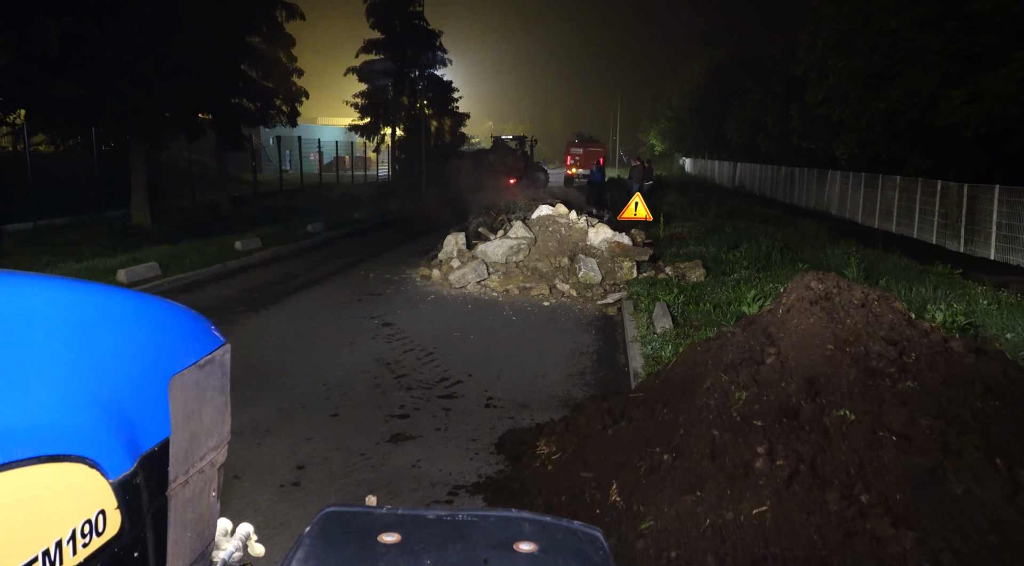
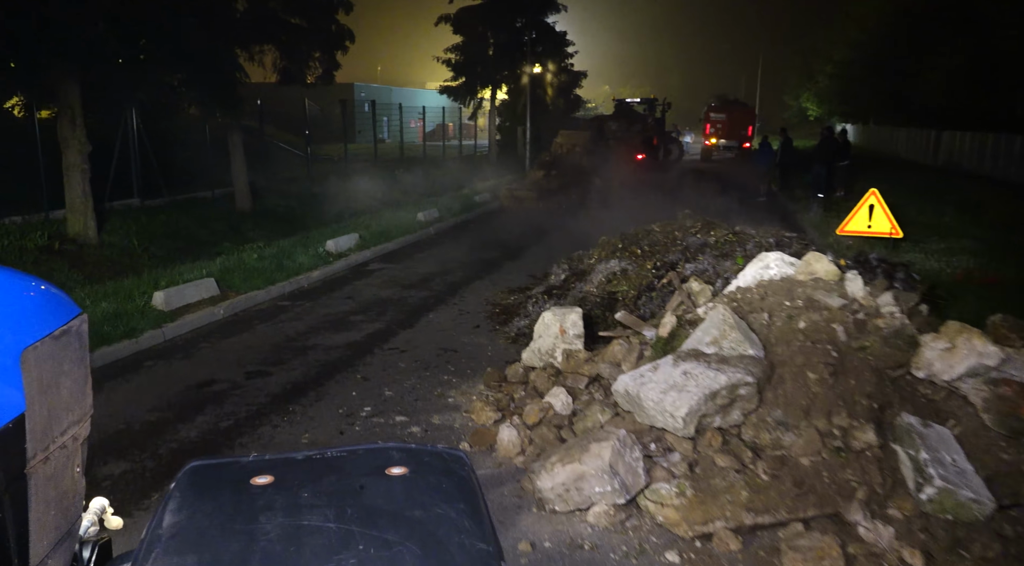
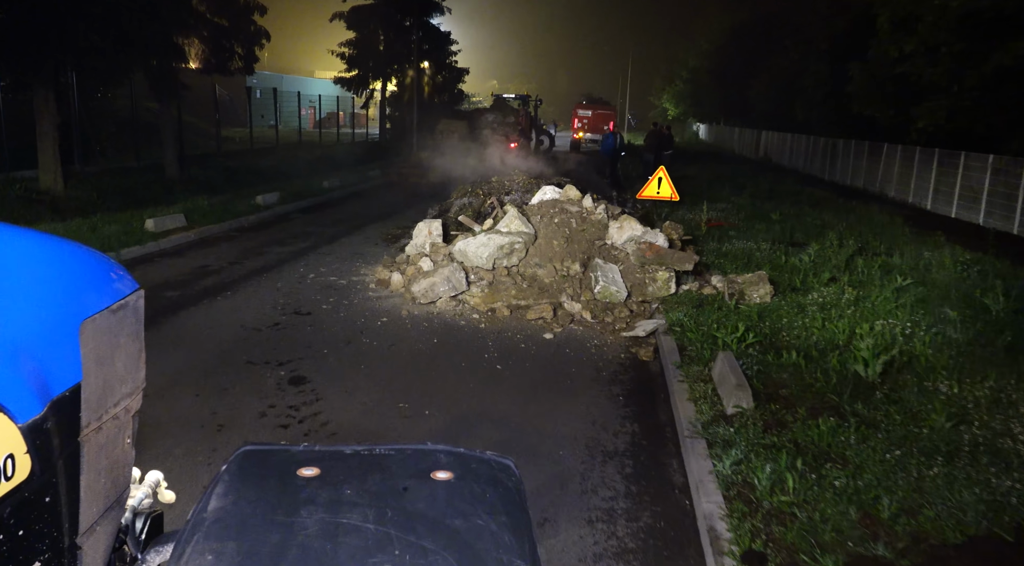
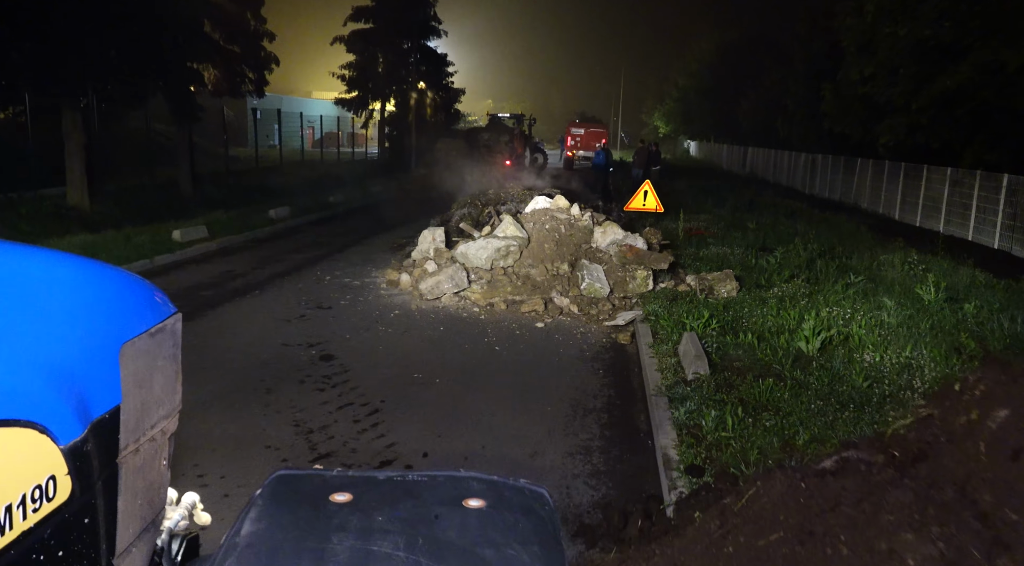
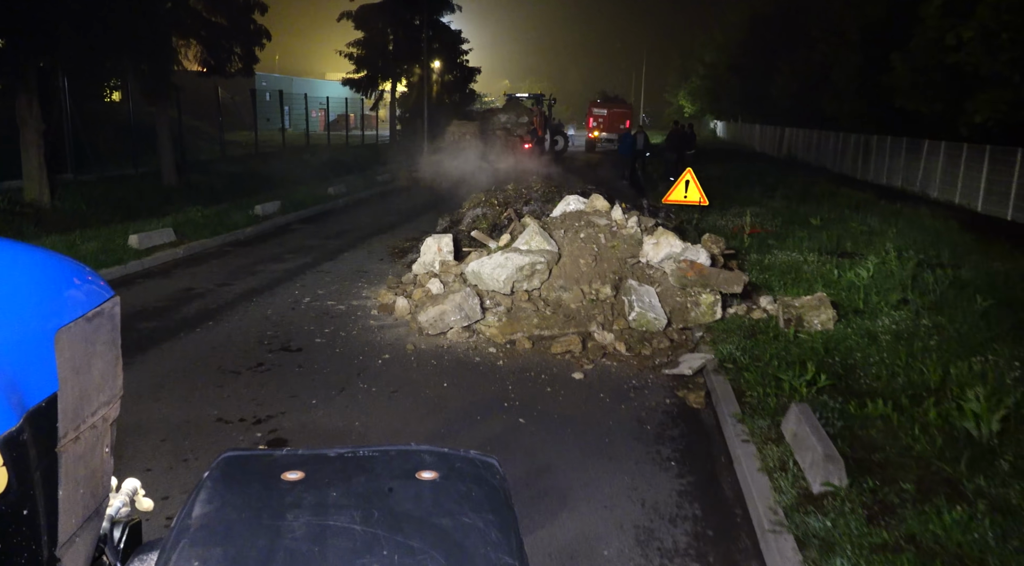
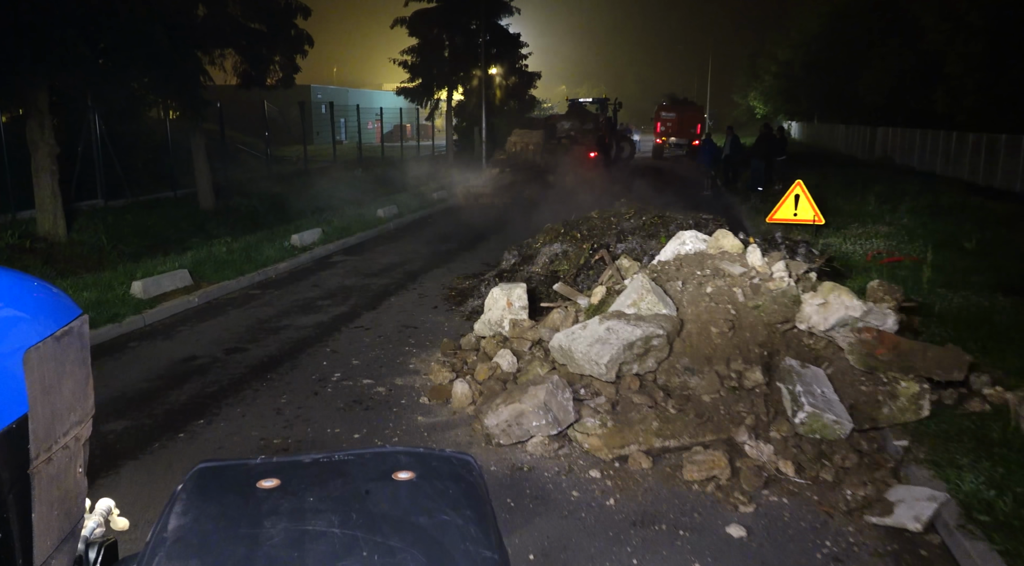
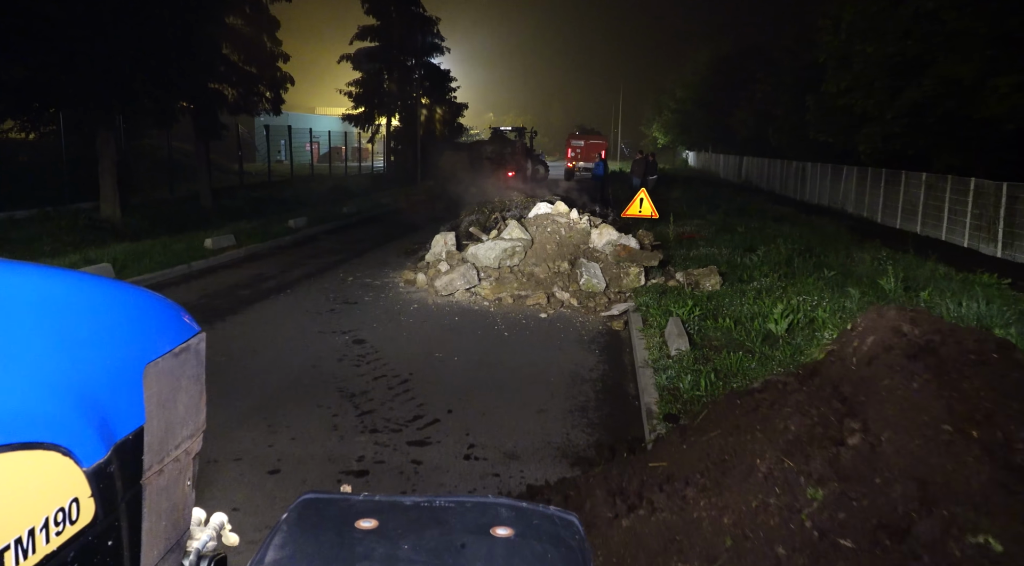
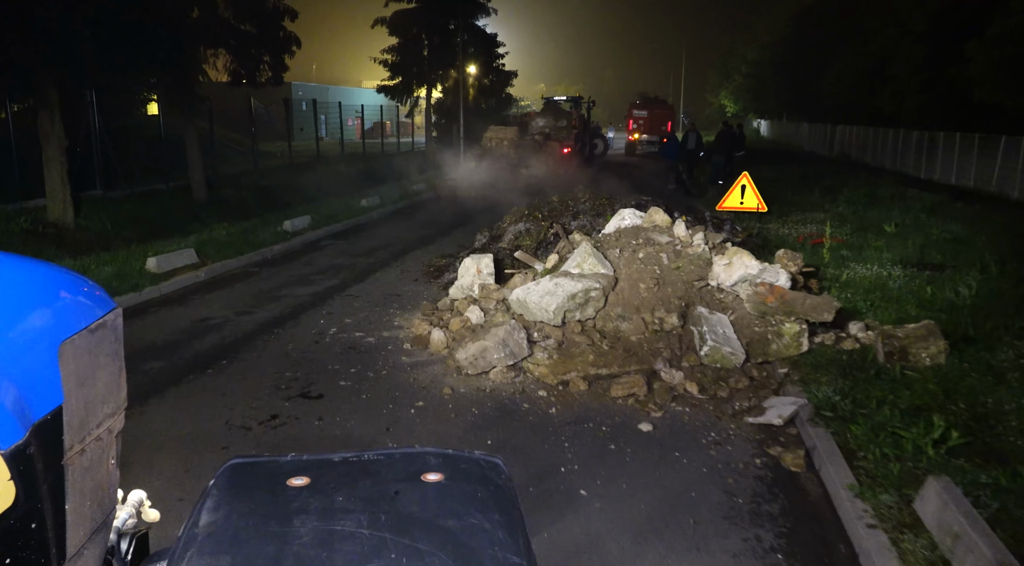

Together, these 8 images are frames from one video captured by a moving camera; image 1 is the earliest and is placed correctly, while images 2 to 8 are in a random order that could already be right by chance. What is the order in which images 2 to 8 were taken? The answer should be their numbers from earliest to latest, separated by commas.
7, 4, 3, 5, 8, 6, 2
